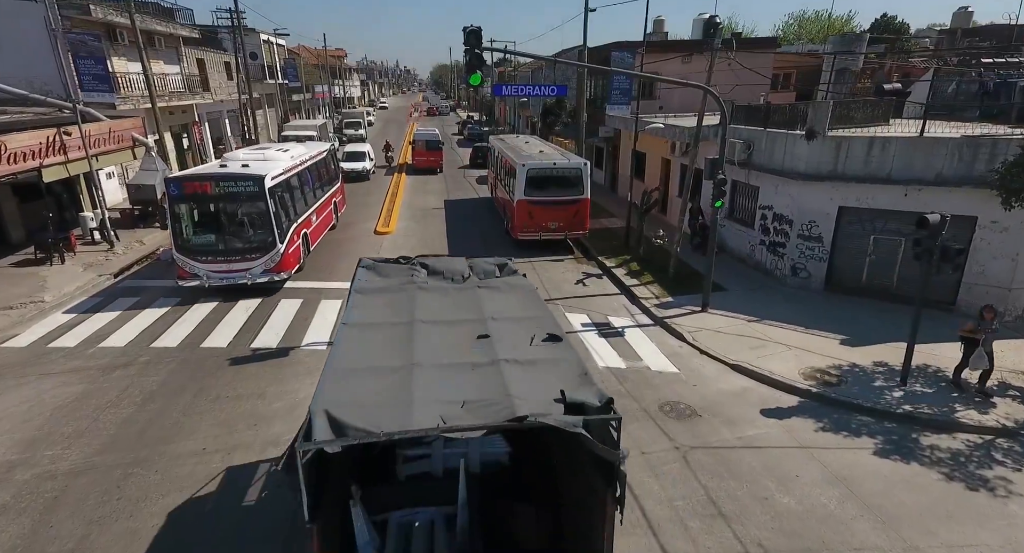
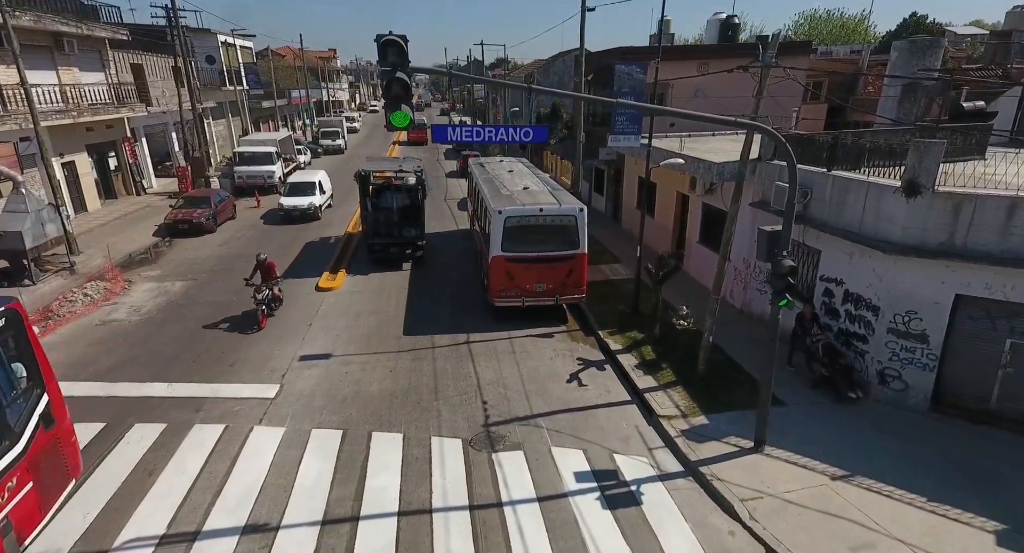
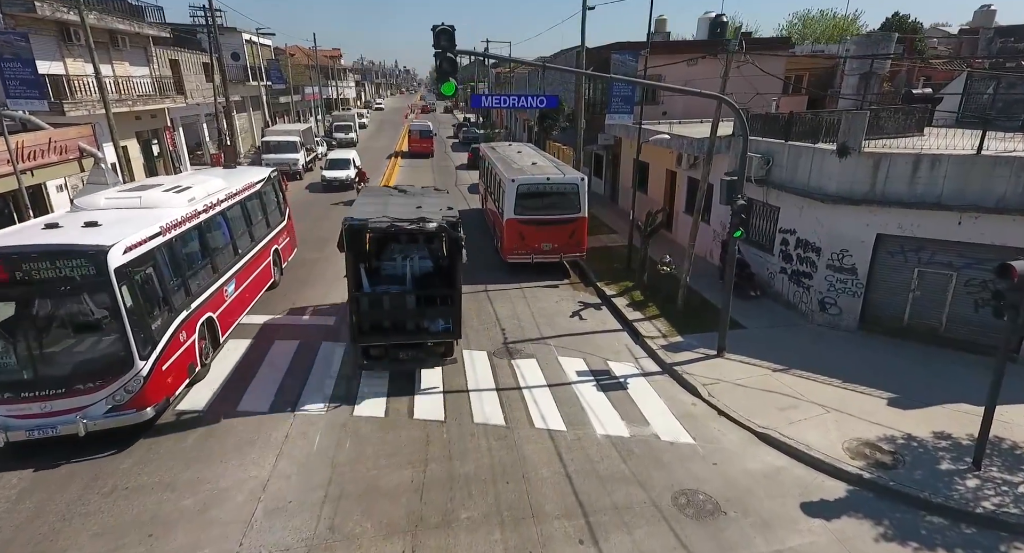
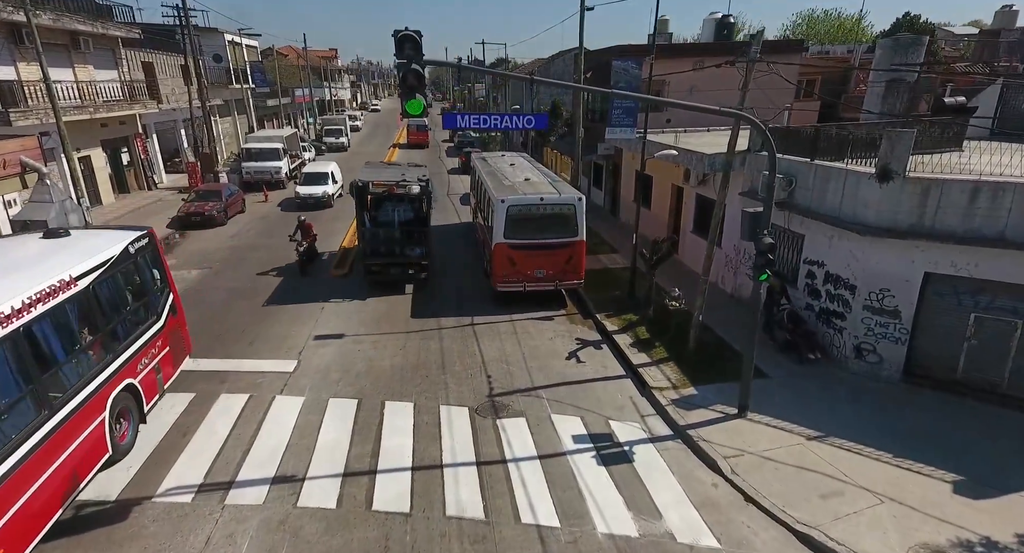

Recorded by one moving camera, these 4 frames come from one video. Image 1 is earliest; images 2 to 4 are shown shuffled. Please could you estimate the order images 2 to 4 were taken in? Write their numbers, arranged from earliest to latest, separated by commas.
3, 4, 2
